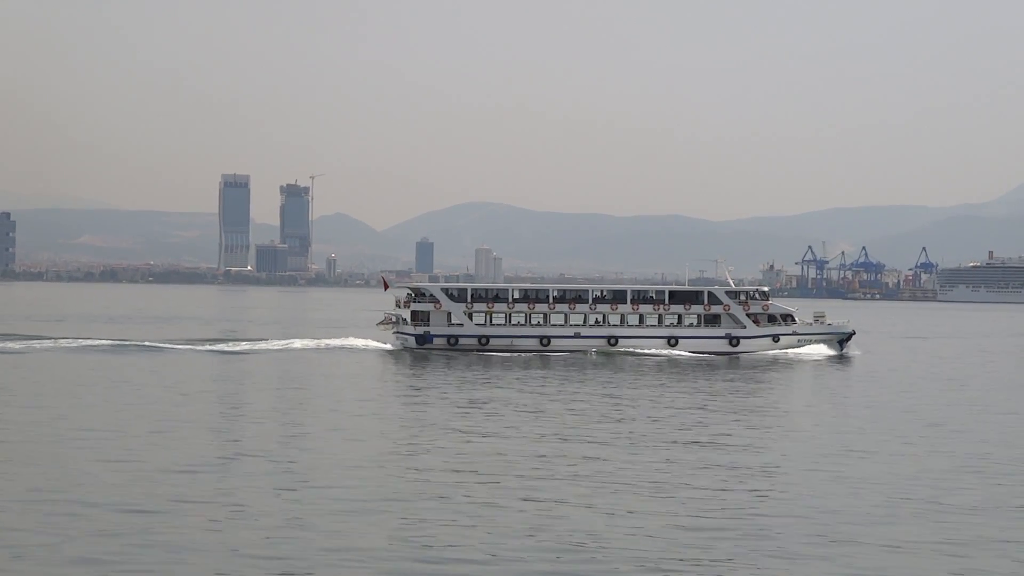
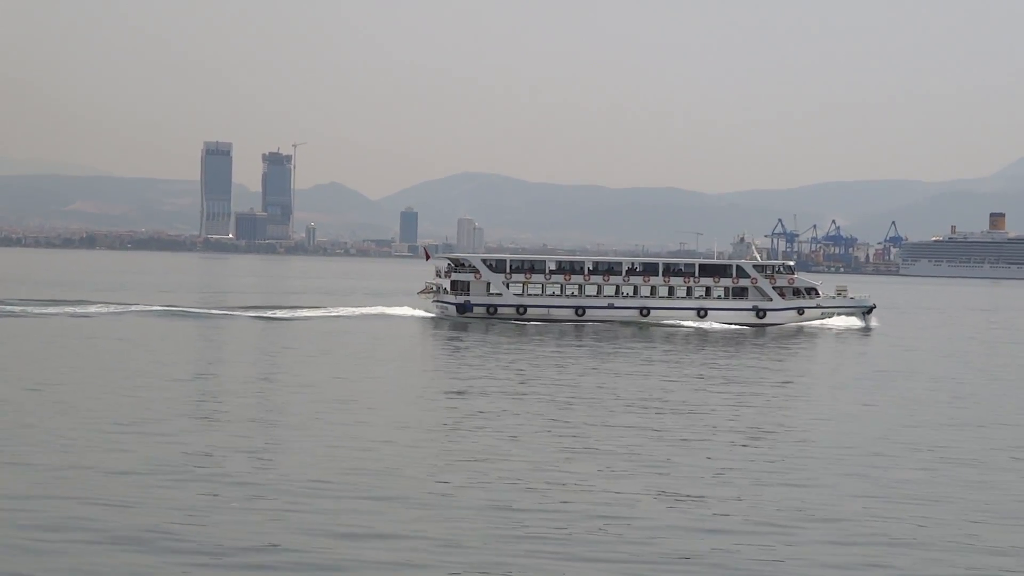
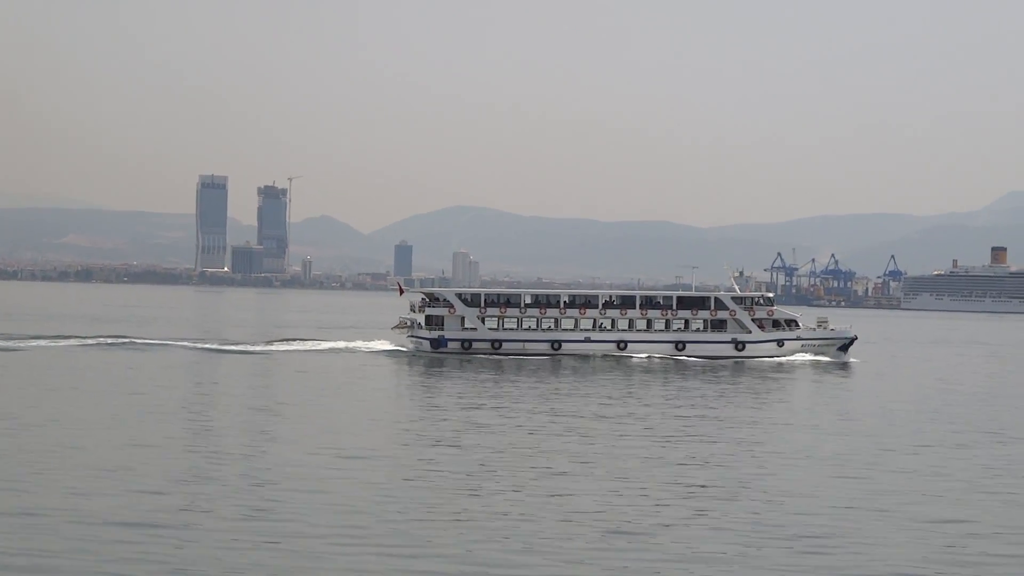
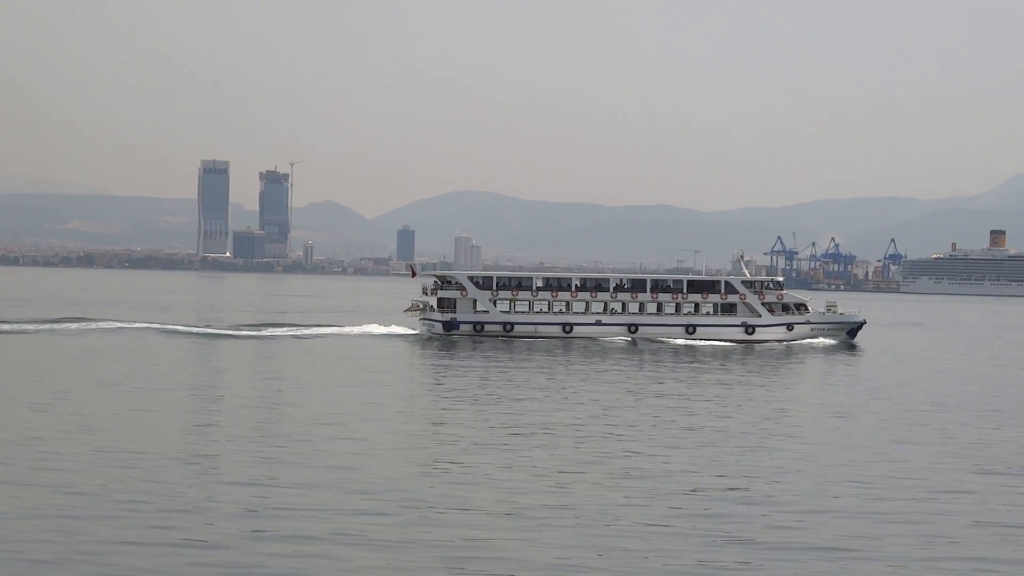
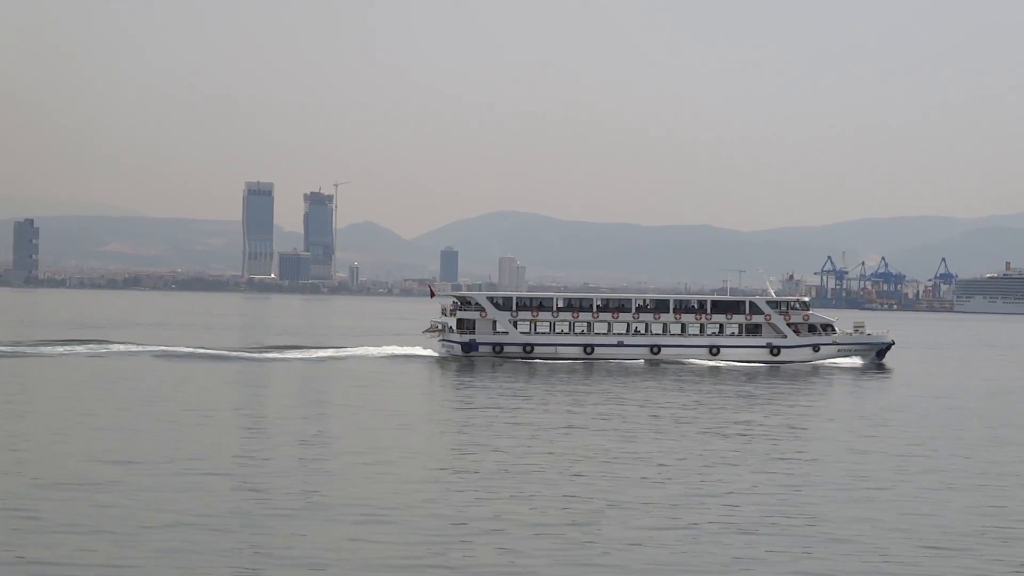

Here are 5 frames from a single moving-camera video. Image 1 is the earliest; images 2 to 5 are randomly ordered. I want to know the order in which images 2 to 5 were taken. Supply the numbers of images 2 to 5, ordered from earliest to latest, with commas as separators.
5, 3, 4, 2
